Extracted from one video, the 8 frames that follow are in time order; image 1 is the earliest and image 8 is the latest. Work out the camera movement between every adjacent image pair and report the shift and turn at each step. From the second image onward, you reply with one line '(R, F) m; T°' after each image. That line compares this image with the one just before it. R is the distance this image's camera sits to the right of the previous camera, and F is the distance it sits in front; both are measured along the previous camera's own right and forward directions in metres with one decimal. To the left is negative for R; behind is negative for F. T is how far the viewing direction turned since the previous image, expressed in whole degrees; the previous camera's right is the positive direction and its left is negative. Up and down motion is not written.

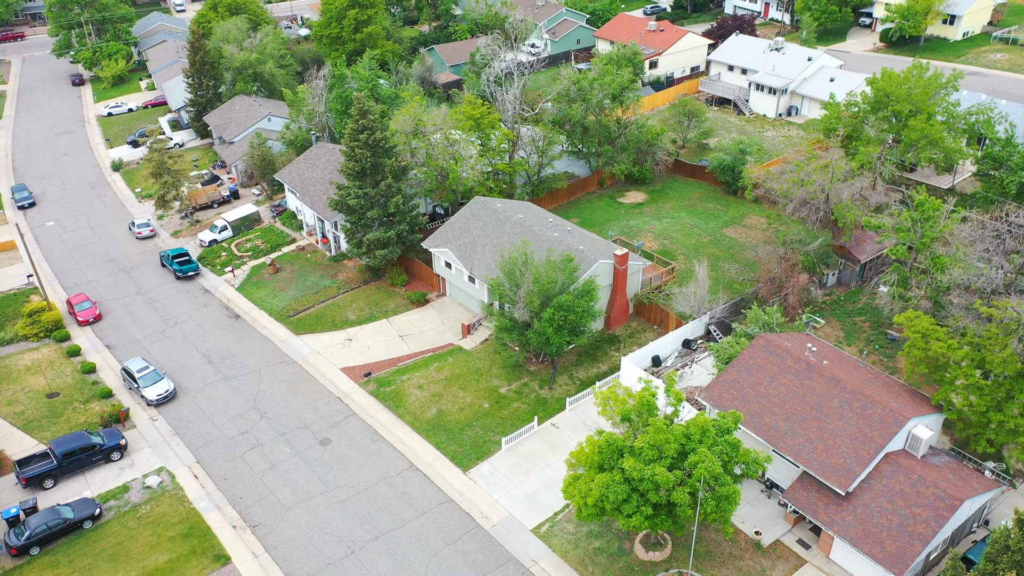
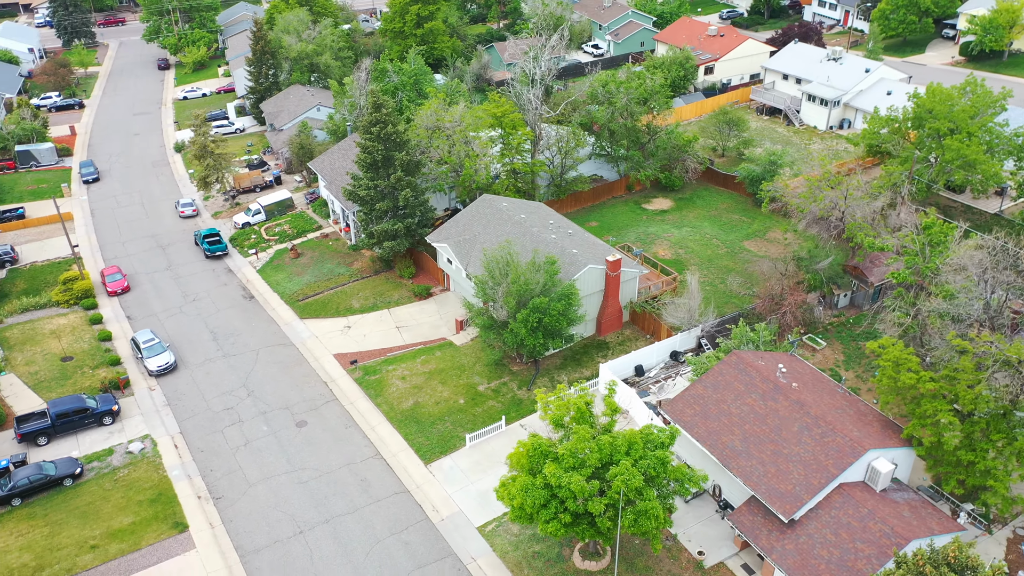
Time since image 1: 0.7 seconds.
(+4.3, +0.1) m; -6°
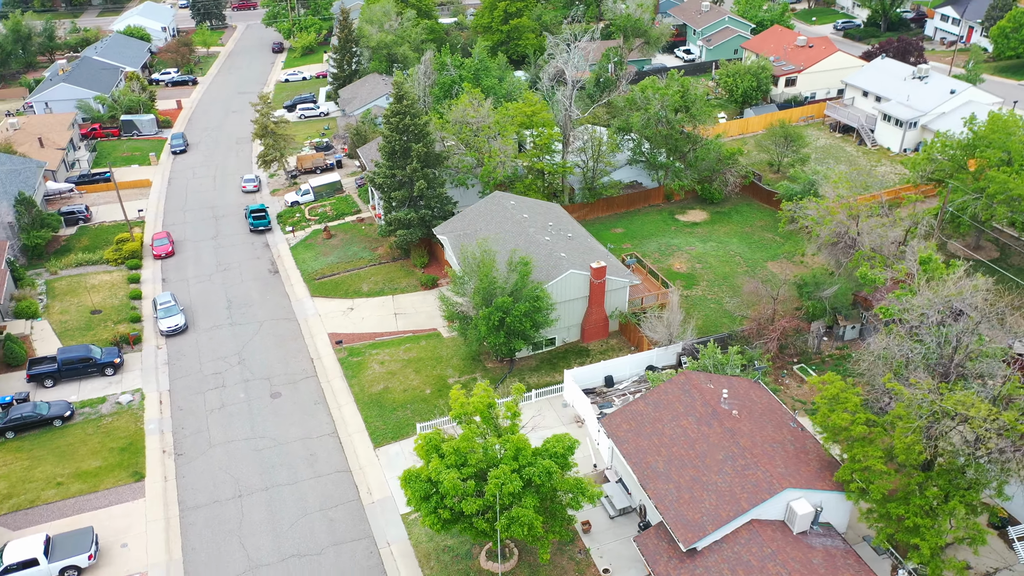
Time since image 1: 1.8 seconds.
(+6.2, +0.4) m; -9°
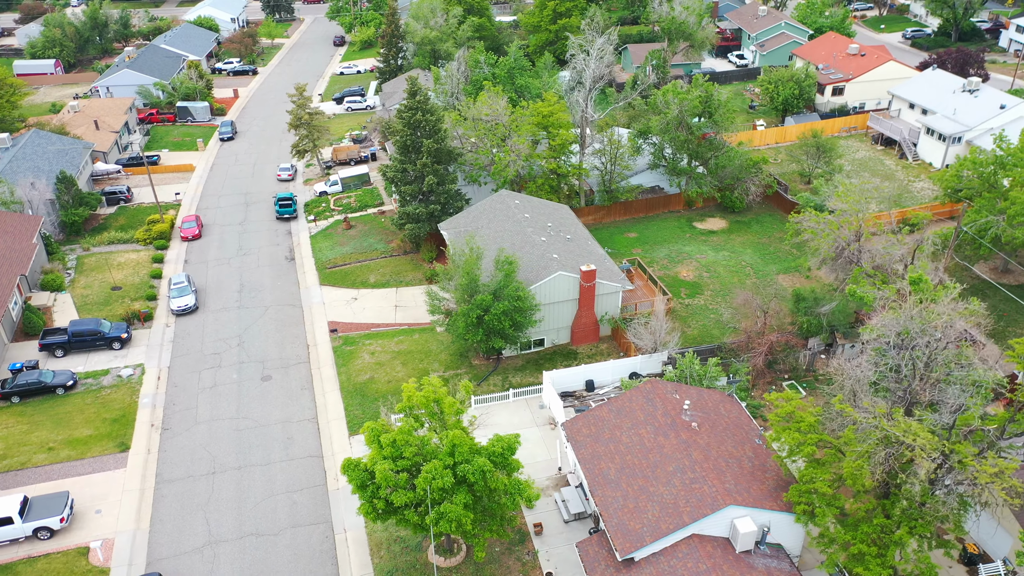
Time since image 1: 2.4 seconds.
(+3.5, +0.1) m; -5°
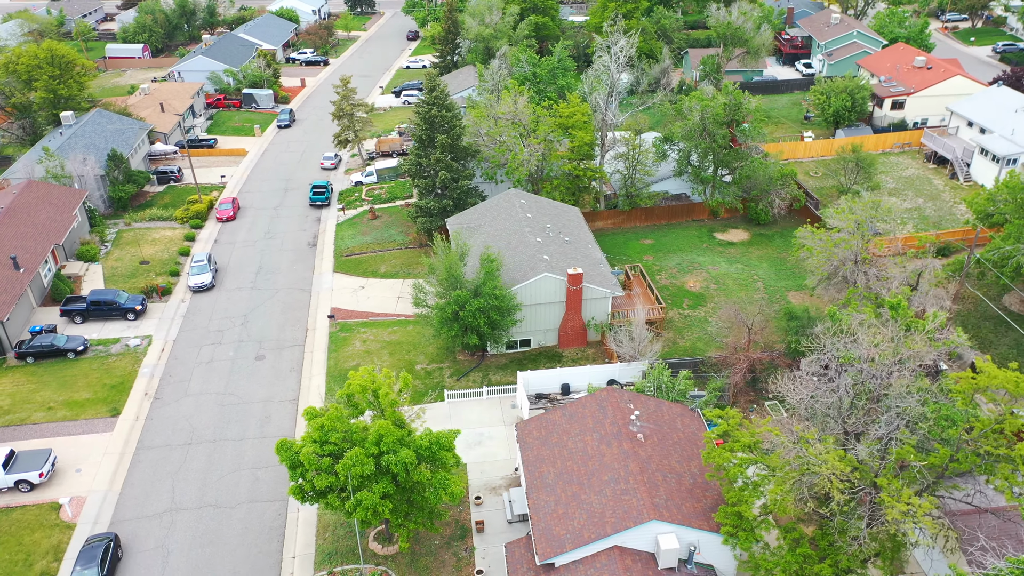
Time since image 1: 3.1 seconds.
(+4.3, +0.1) m; -6°
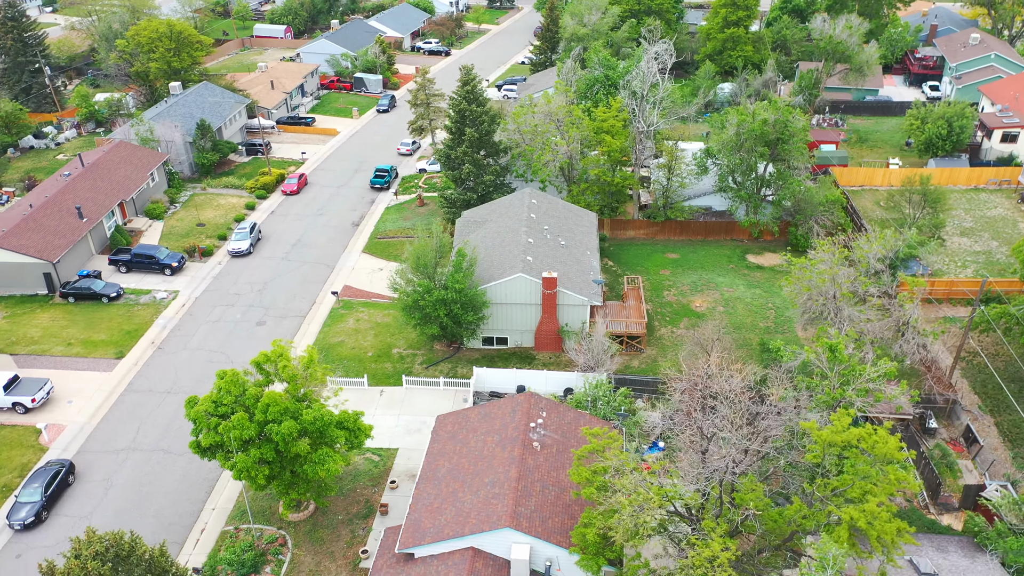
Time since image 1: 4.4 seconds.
(+7.5, +0.6) m; -11°
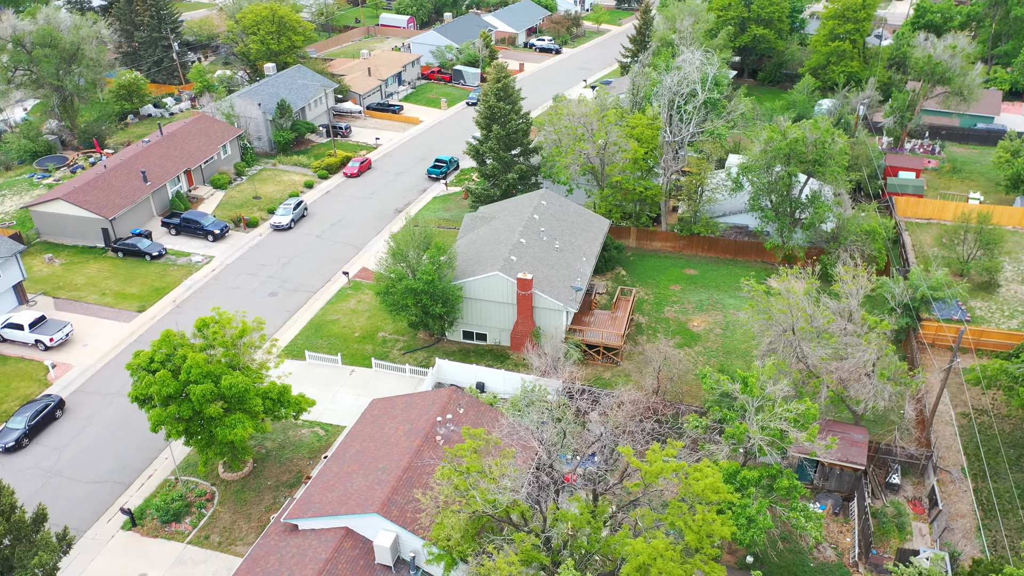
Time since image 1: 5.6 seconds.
(+6.9, +0.5) m; -10°
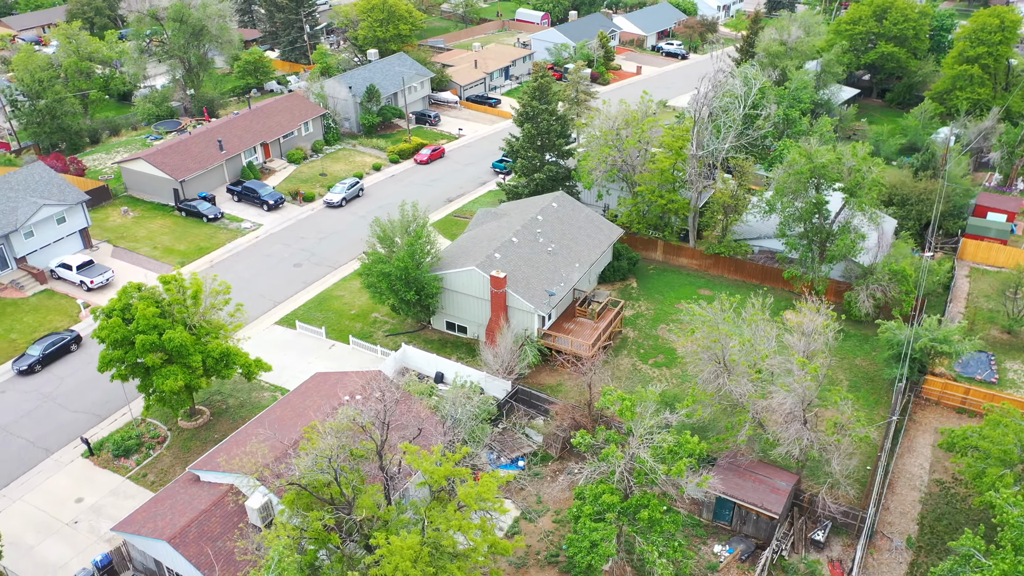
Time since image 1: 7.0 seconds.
(+7.7, +0.6) m; -11°
